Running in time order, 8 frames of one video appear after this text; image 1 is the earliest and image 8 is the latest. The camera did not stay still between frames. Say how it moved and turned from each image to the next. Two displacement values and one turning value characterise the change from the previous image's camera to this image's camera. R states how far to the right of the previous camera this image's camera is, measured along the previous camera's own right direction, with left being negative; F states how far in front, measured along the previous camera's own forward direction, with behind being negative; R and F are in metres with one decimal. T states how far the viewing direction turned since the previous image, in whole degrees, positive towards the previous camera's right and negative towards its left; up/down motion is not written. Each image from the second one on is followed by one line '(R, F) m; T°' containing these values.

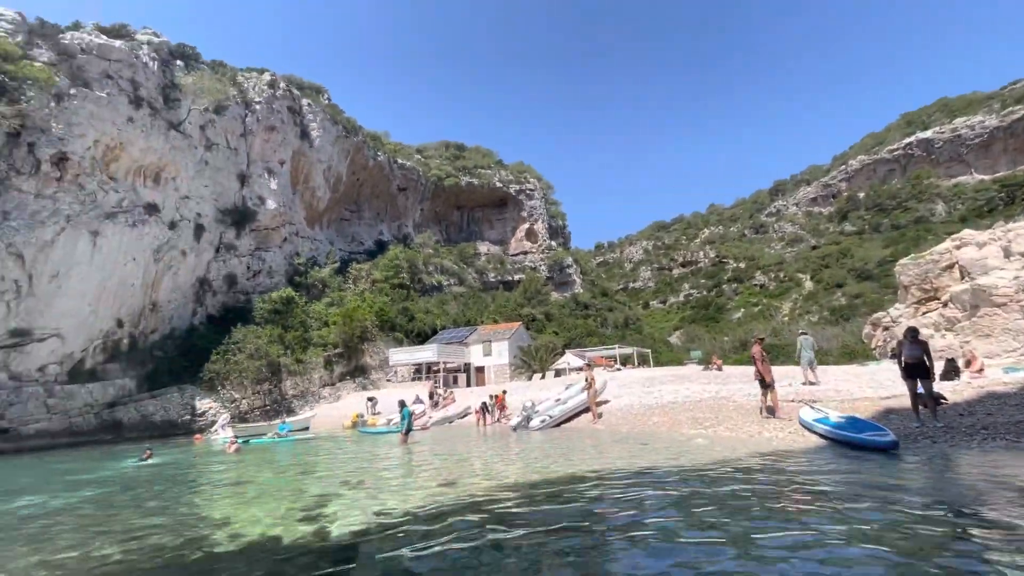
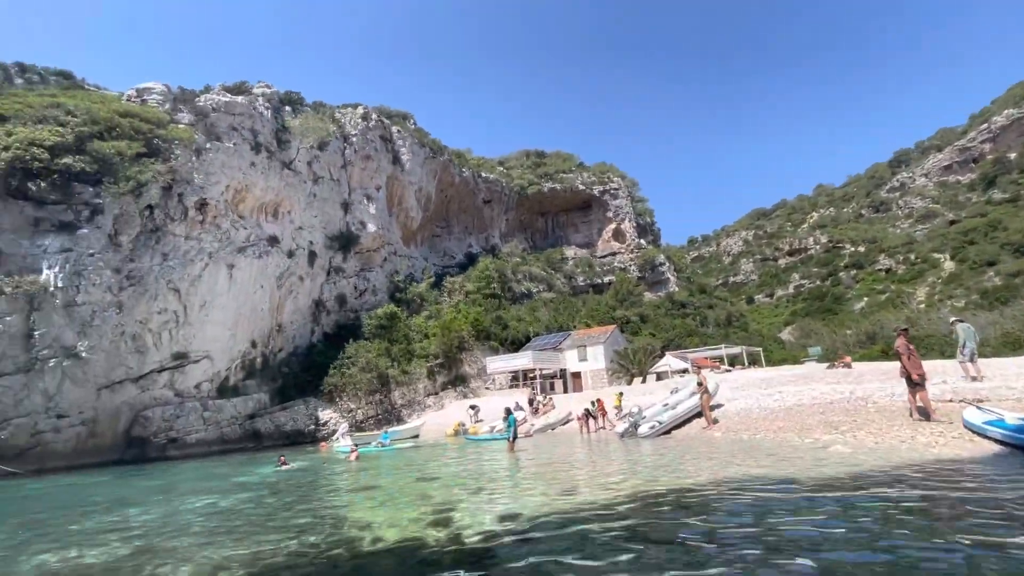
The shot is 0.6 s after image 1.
(-0.4, -0.1) m; -10°
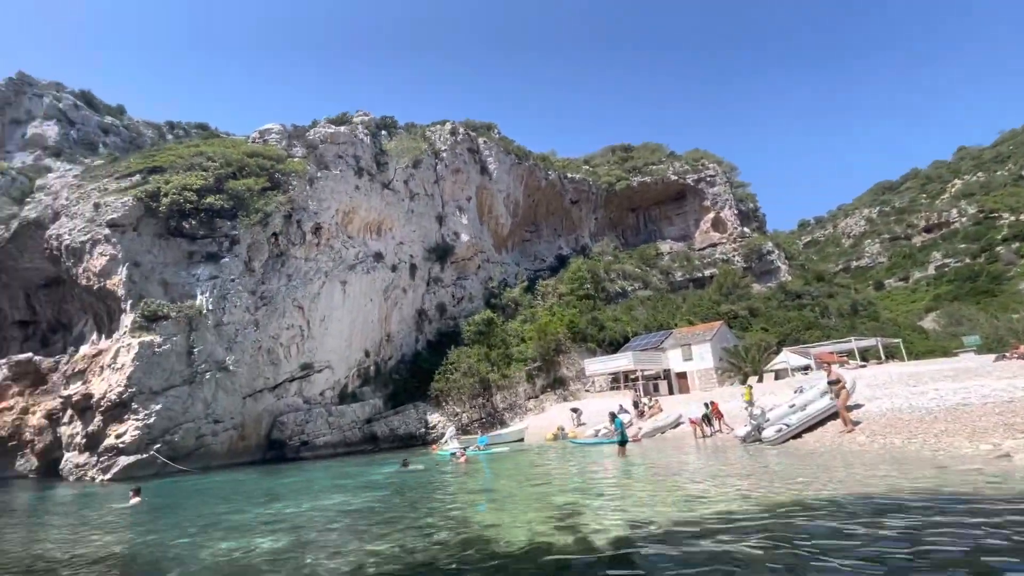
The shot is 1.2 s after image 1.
(-0.4, +0.1) m; -11°
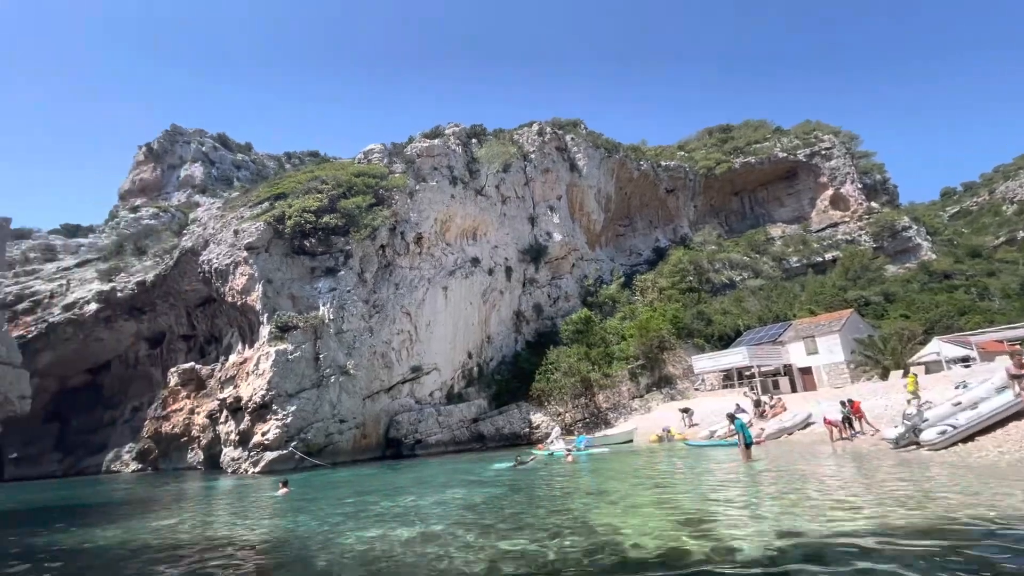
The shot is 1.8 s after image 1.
(-0.4, +0.2) m; -11°
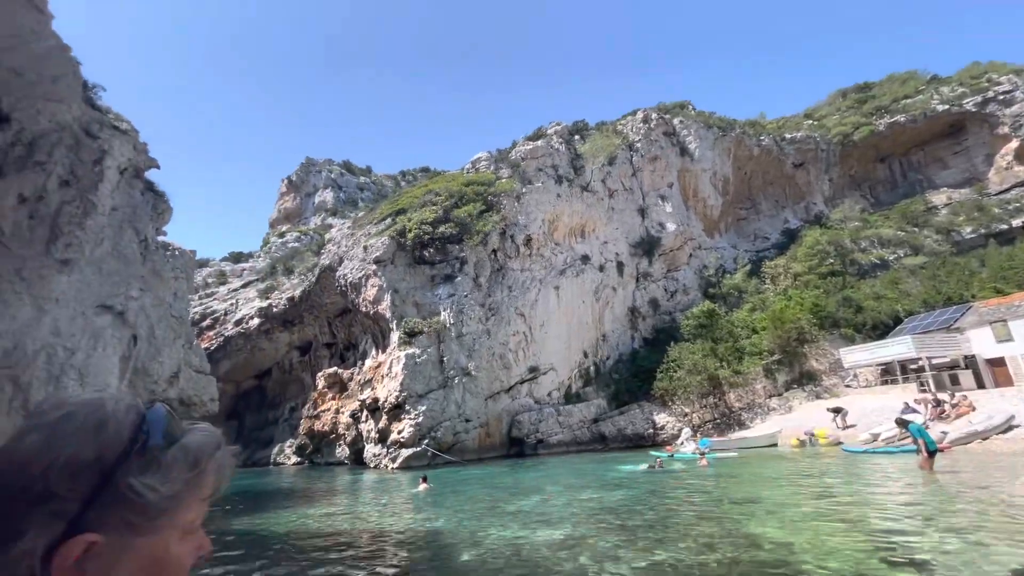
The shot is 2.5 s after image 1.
(-0.6, +0.3) m; -13°
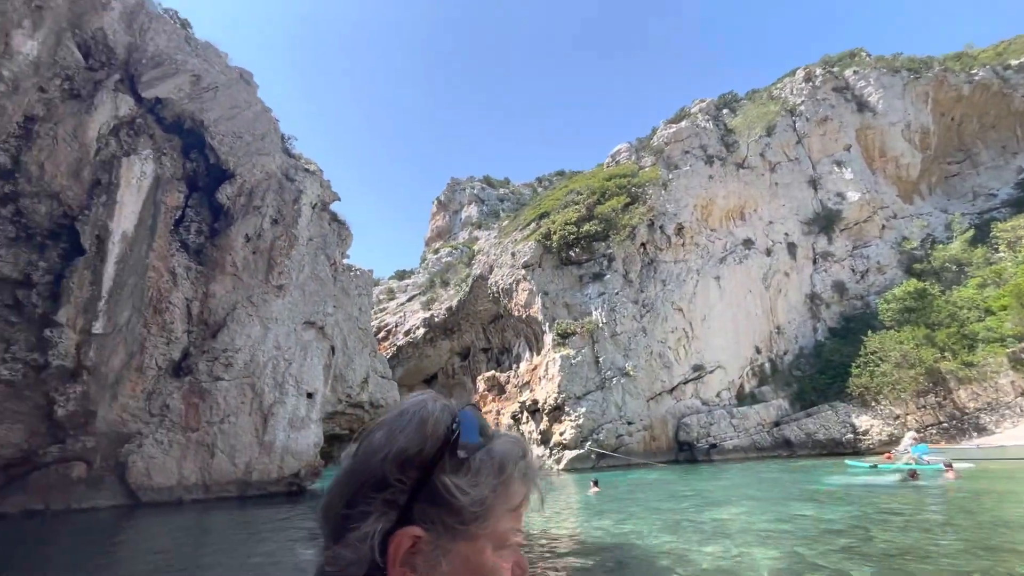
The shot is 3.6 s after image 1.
(-1.0, +0.7) m; -17°
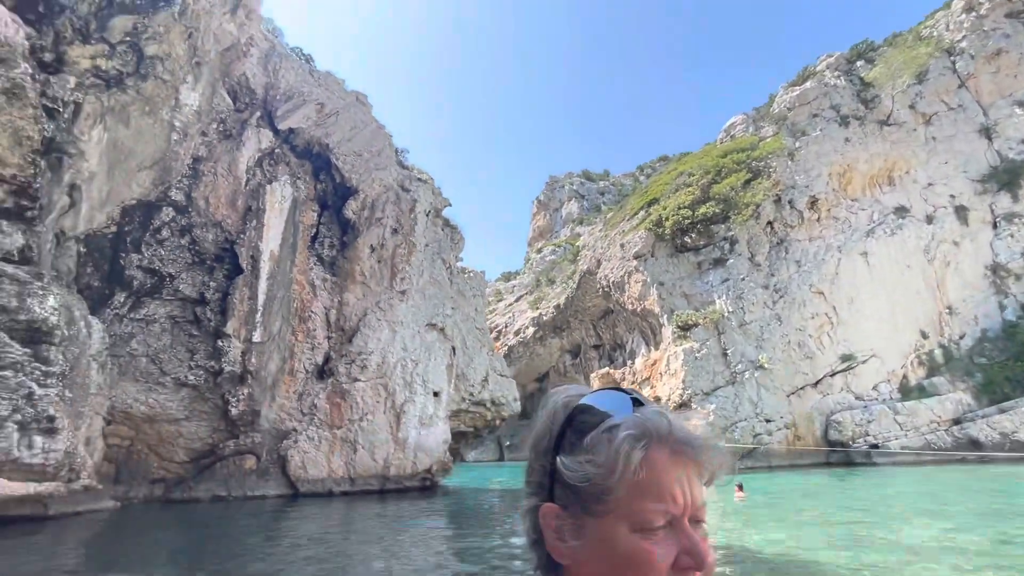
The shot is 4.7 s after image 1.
(-0.9, +0.6) m; -12°
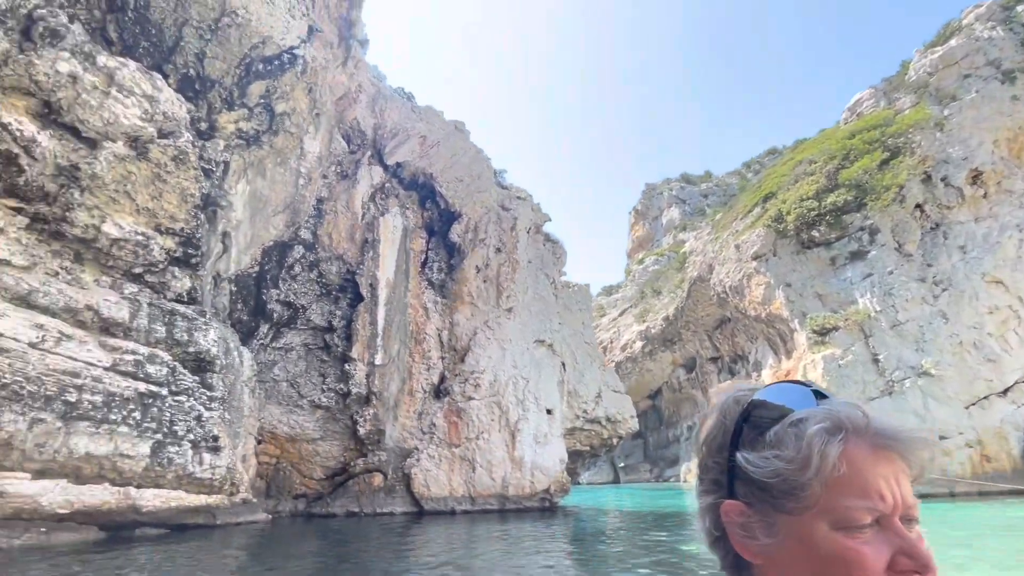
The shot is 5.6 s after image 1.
(-0.7, +0.6) m; -12°
